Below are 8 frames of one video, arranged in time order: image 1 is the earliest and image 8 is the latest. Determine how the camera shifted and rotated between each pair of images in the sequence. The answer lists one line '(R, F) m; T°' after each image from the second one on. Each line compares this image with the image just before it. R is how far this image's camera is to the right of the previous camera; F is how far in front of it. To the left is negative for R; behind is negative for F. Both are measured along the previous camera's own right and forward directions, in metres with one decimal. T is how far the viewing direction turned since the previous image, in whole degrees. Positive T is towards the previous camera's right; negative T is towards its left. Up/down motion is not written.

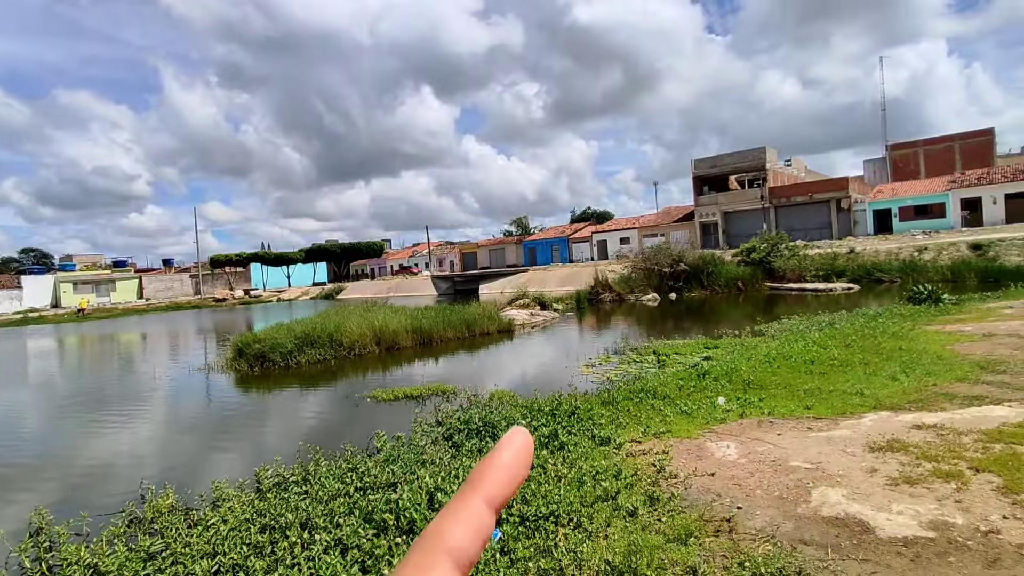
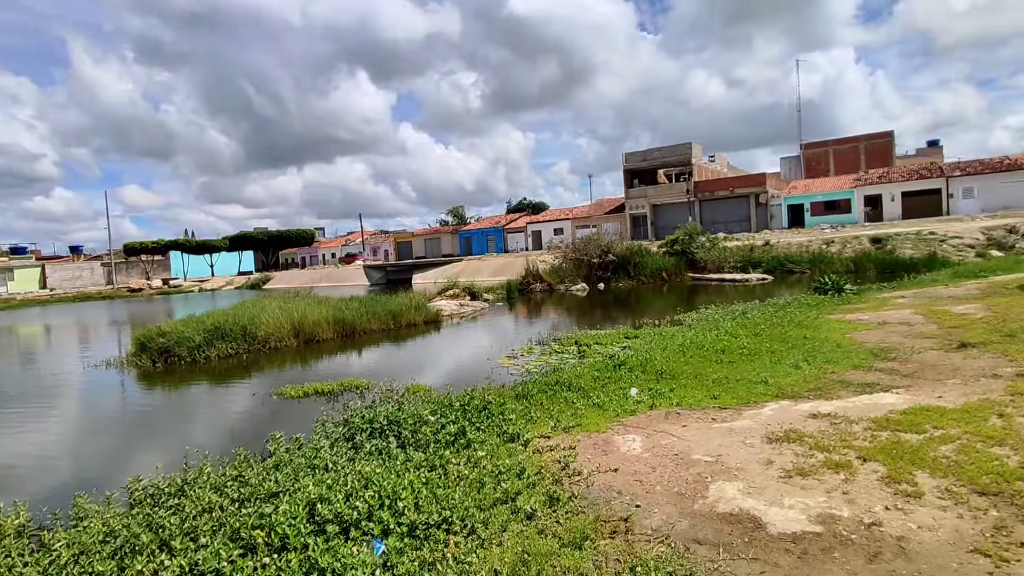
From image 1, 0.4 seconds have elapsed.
(+0.3, +0.3) m; +7°
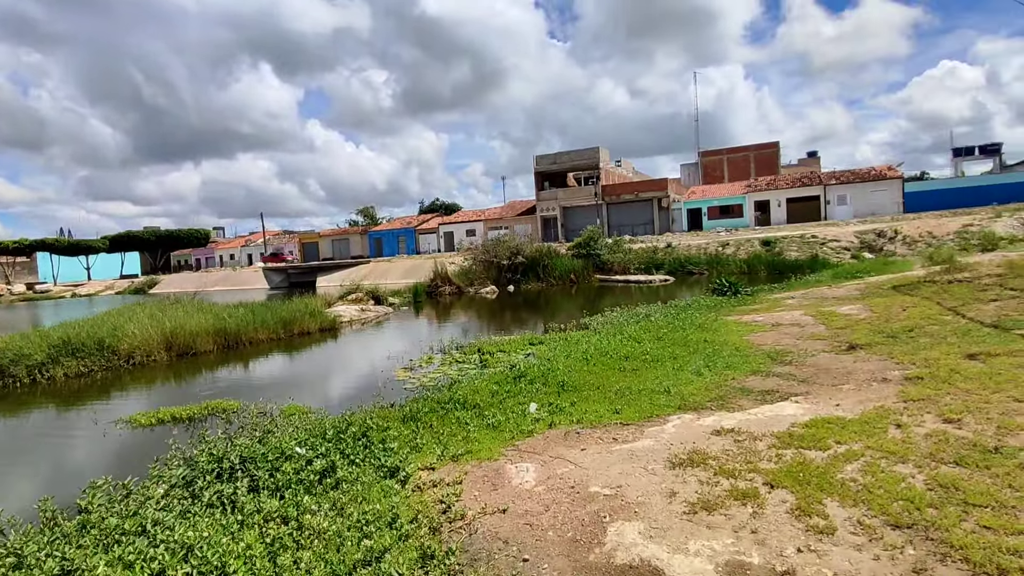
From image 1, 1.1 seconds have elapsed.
(+0.3, +0.7) m; +9°
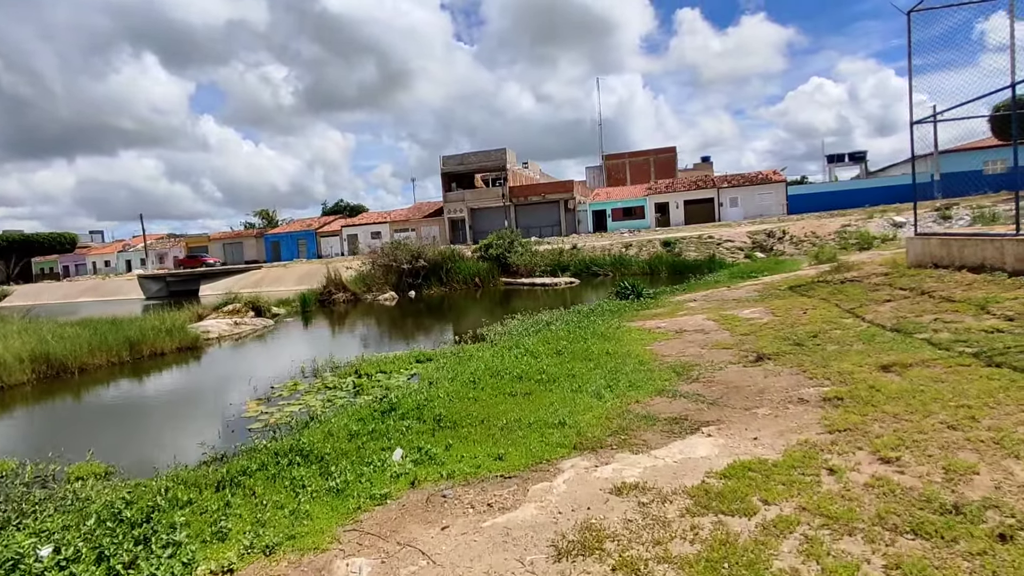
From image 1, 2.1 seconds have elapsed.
(+0.5, +1.2) m; +9°
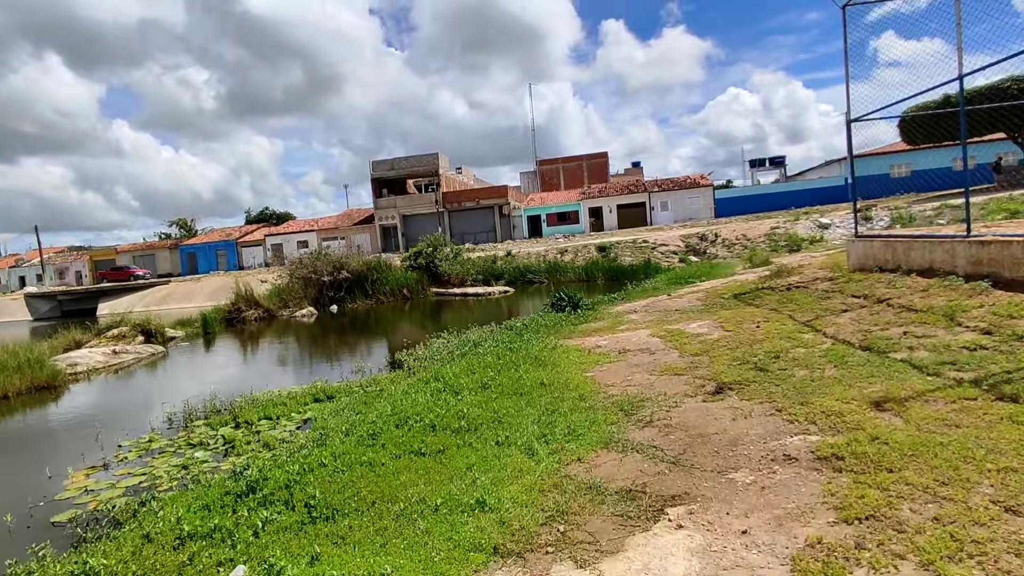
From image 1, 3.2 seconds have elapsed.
(+0.3, +1.5) m; +6°
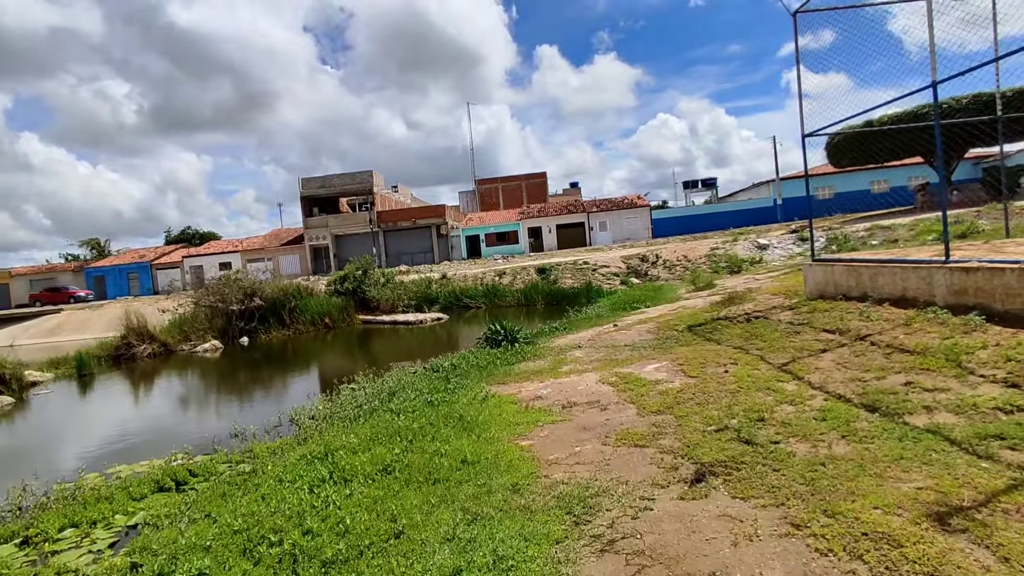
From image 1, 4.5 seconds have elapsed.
(+0.3, +1.8) m; +6°
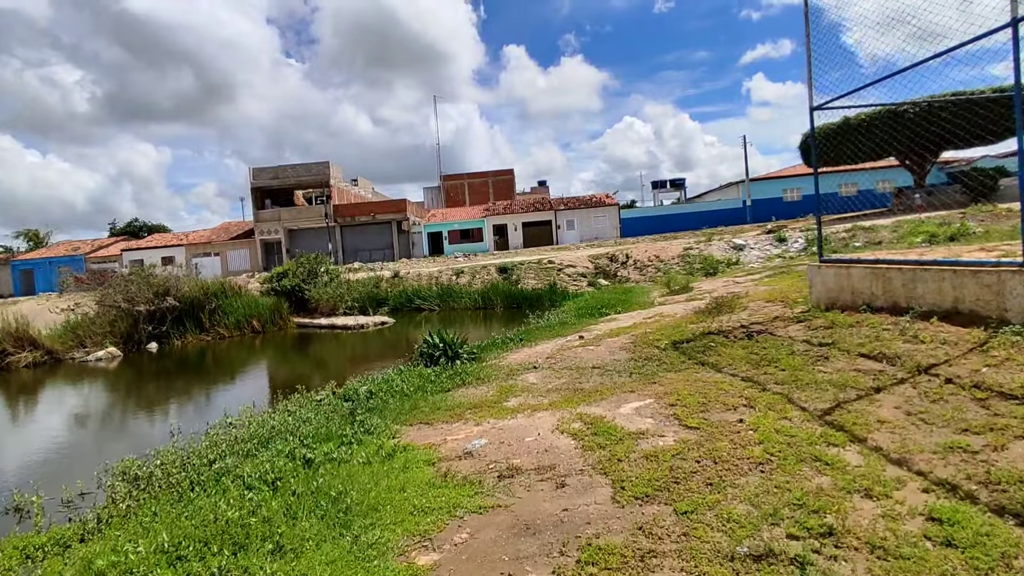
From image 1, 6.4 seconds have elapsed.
(+0.5, +2.5) m; +3°
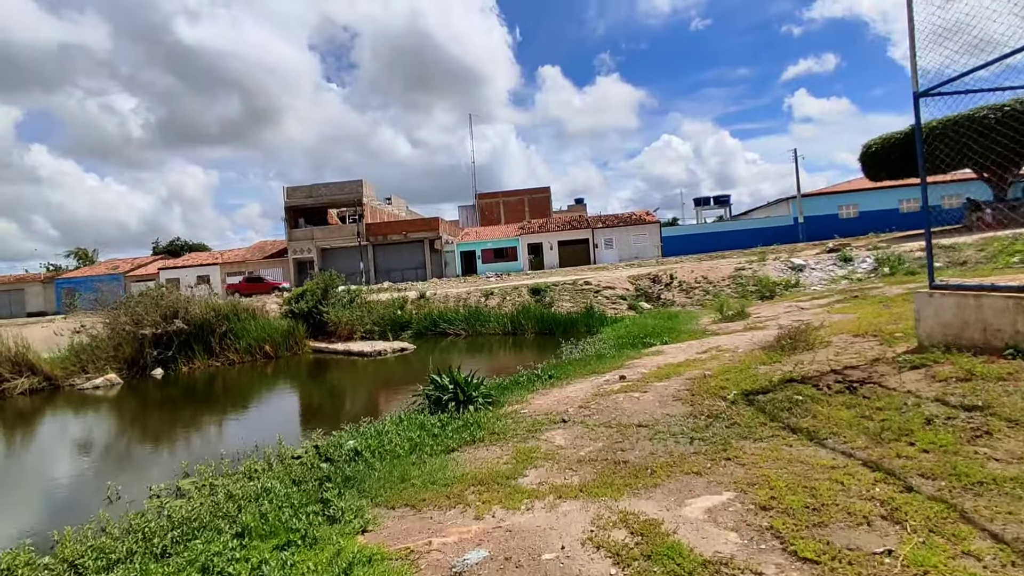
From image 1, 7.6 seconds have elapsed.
(+0.2, +1.8) m; -4°
